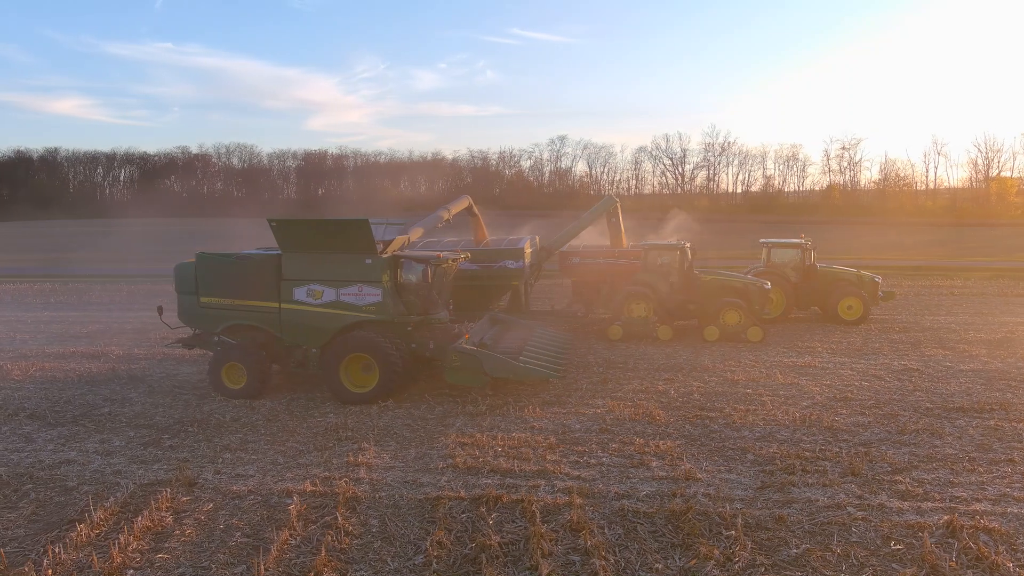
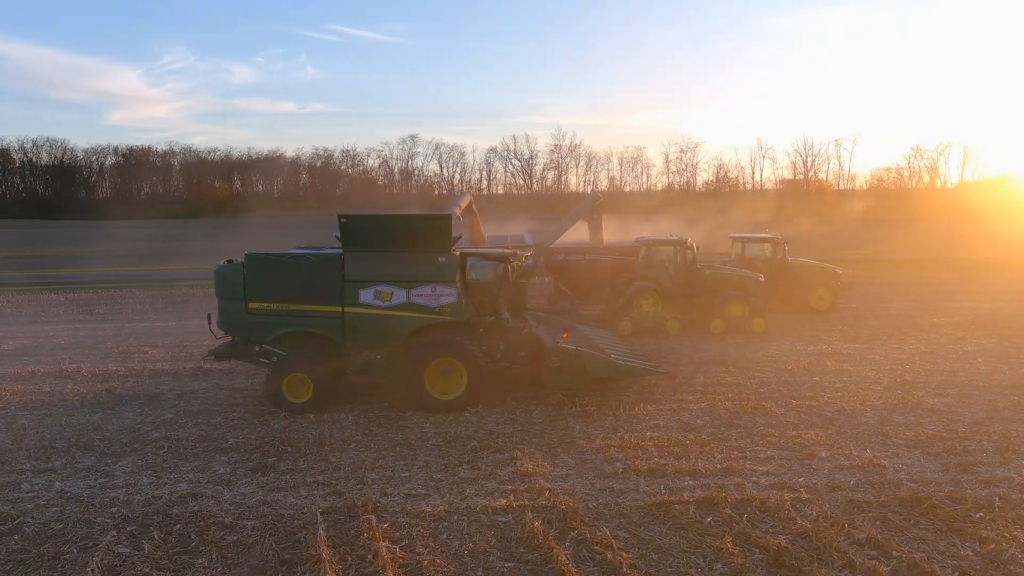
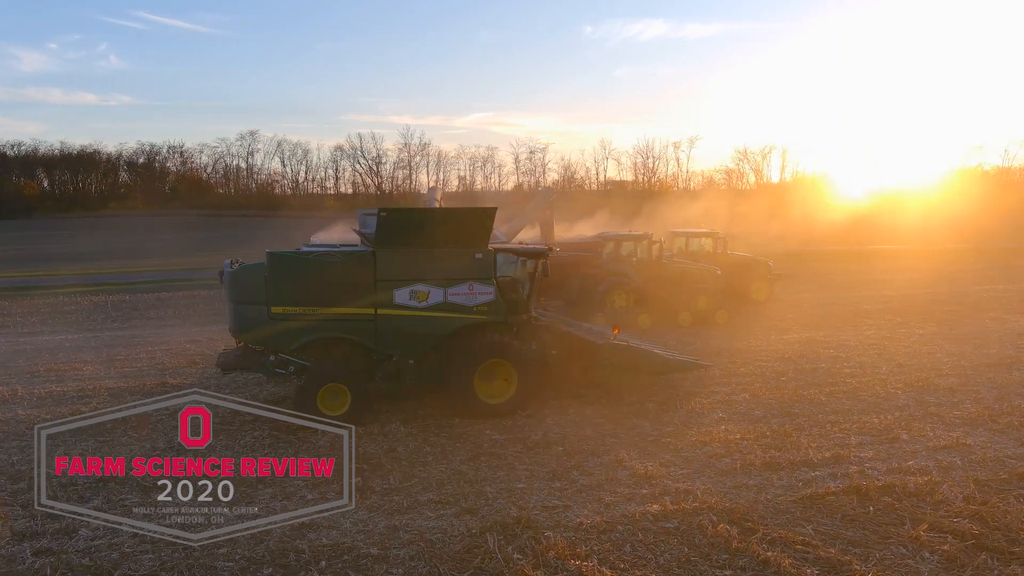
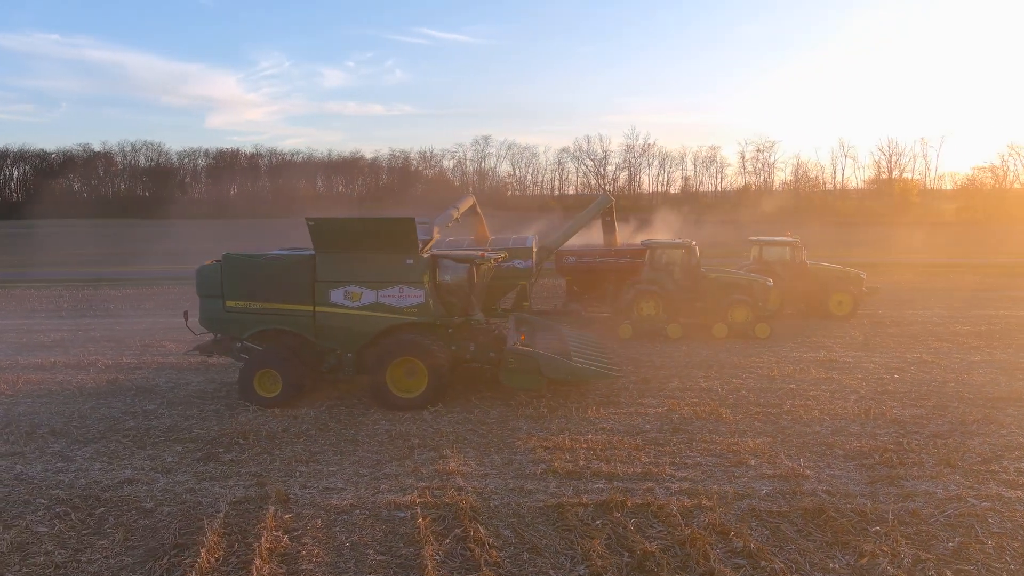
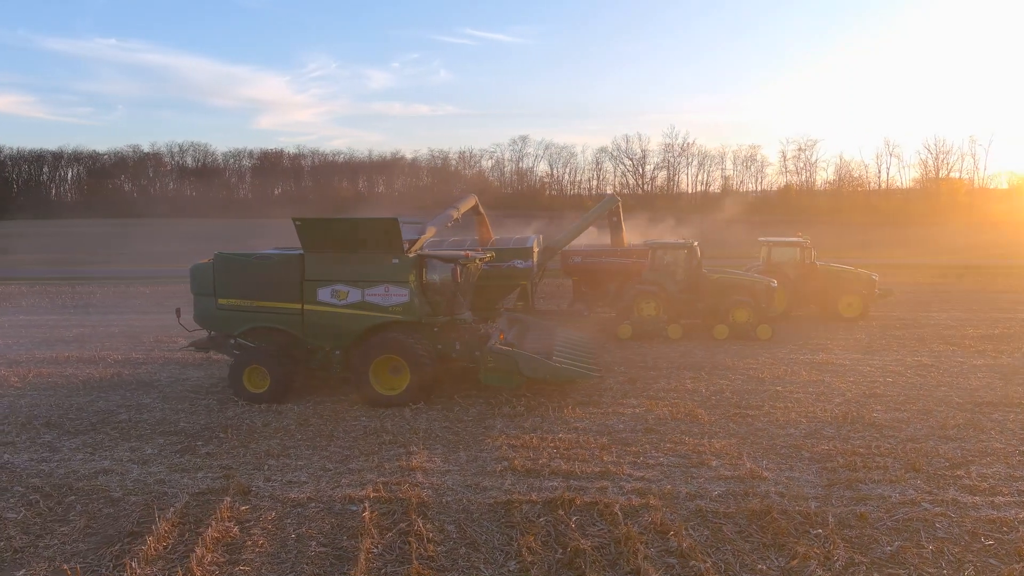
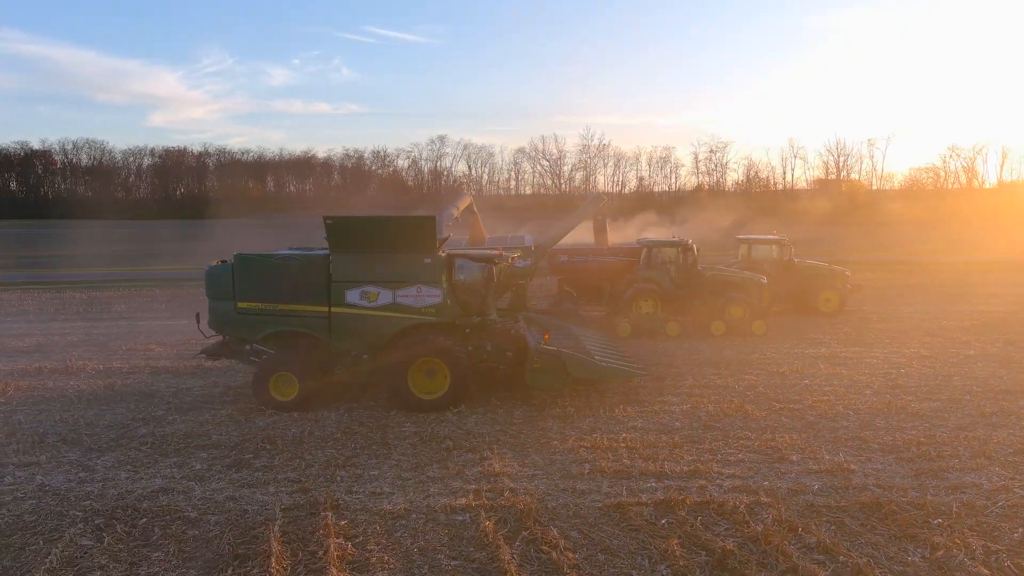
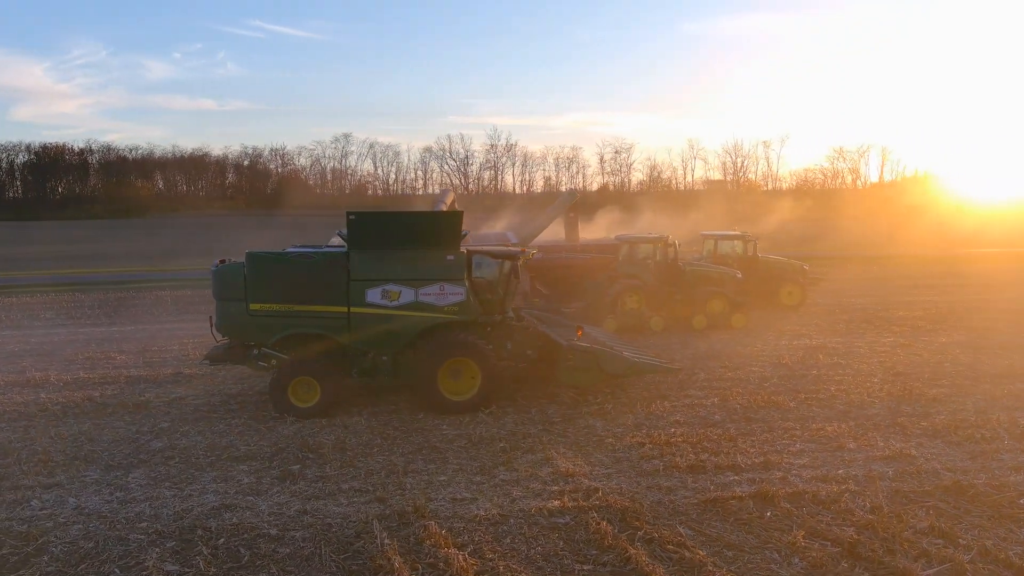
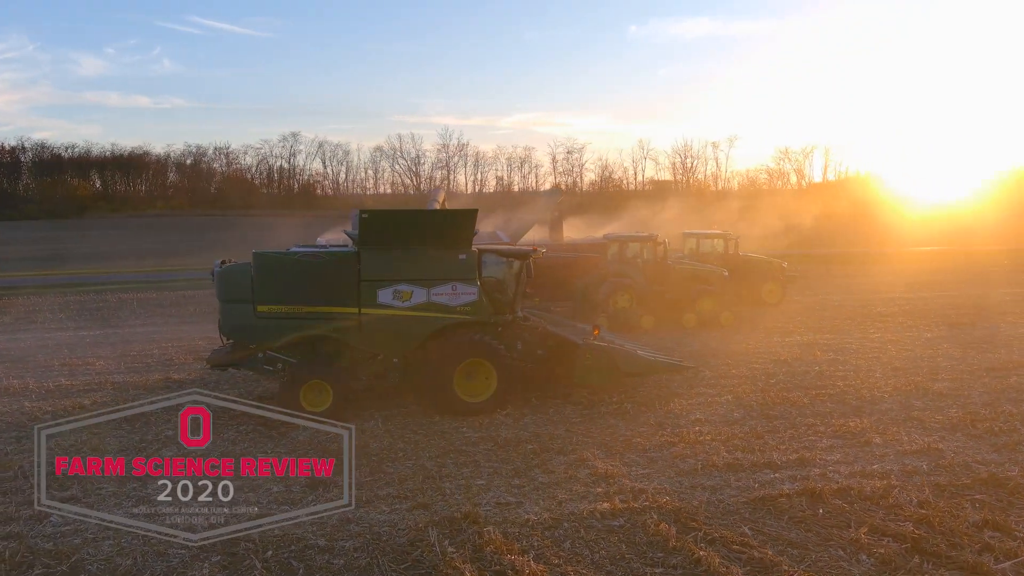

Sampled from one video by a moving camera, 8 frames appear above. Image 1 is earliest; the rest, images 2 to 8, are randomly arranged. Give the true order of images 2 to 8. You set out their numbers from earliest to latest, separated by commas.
5, 4, 6, 2, 7, 8, 3
